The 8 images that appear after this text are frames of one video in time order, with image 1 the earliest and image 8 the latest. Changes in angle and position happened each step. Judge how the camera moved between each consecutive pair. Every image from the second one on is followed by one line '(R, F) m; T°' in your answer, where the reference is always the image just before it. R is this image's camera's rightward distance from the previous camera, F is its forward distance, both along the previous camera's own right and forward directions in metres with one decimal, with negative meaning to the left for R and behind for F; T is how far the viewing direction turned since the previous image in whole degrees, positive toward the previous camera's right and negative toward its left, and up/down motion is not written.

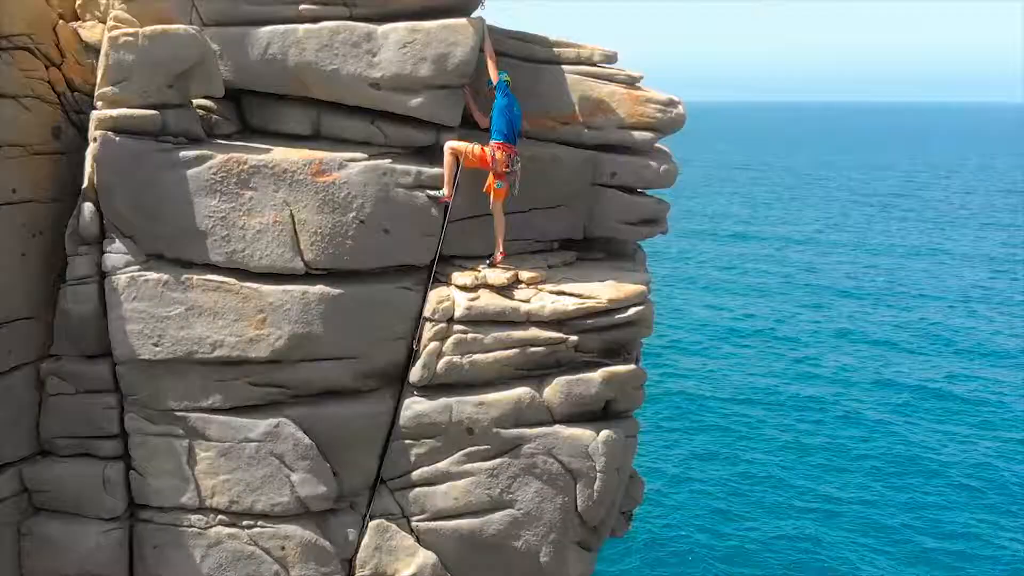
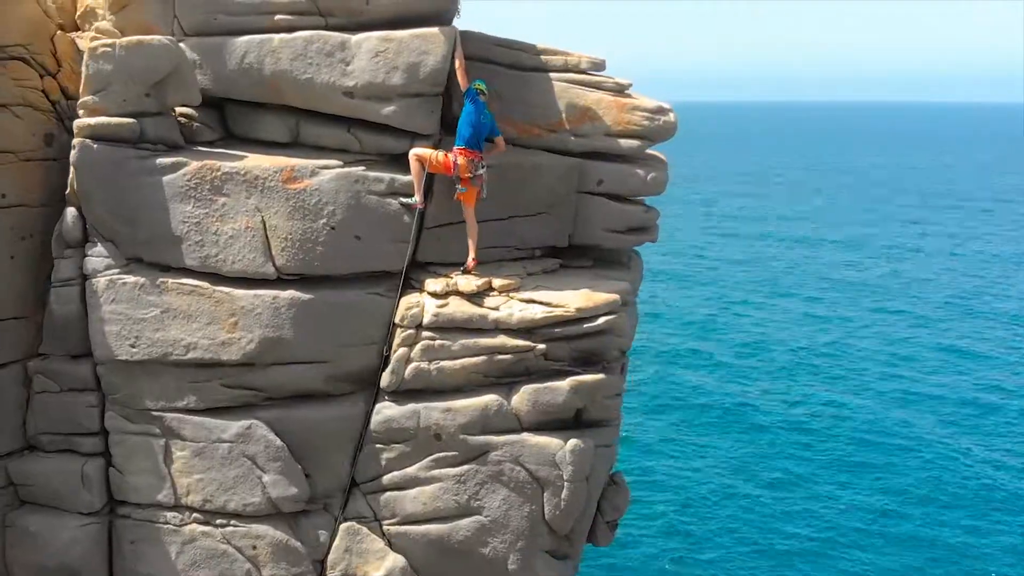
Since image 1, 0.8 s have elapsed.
(+1.4, 0.0) m; -5°
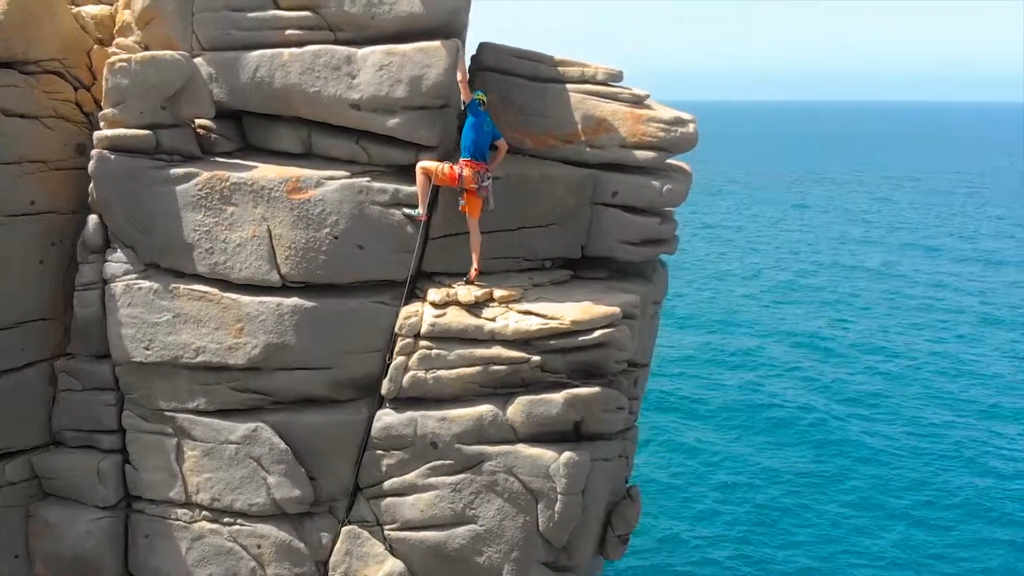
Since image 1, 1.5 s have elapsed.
(+1.4, 0.0) m; -7°
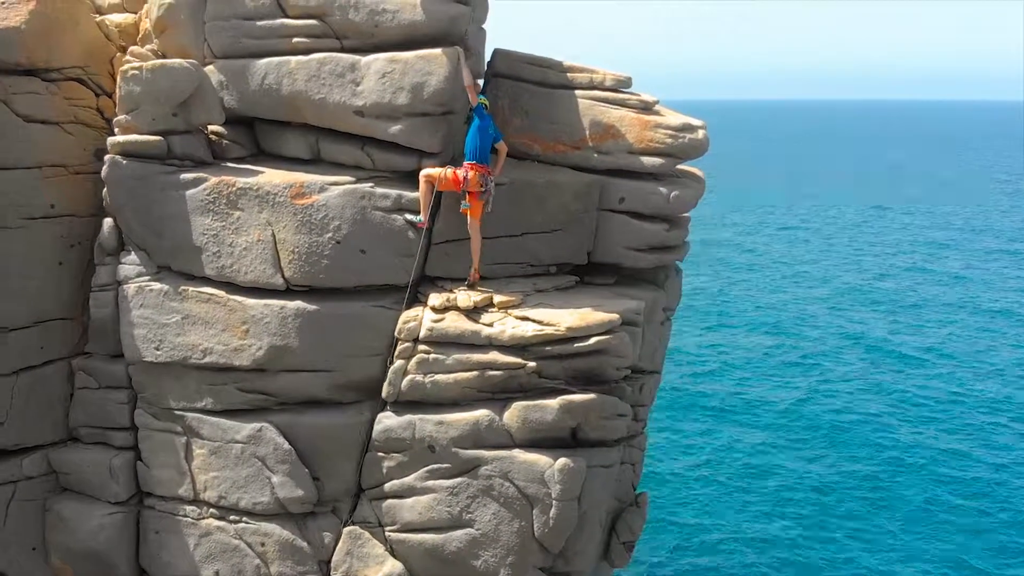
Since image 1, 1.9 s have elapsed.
(+0.9, 0.0) m; -4°
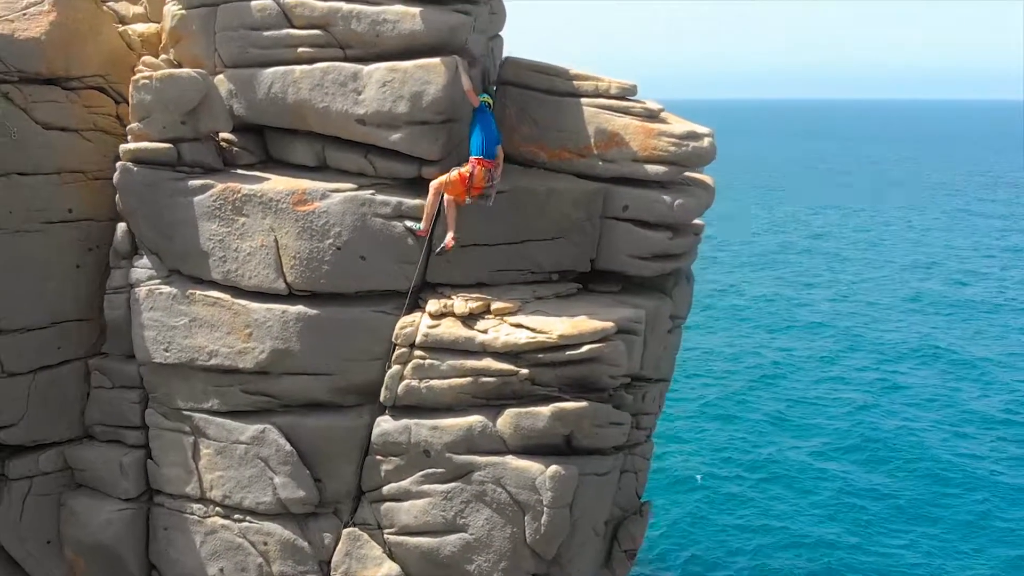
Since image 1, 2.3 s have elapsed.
(+0.9, -0.1) m; -4°
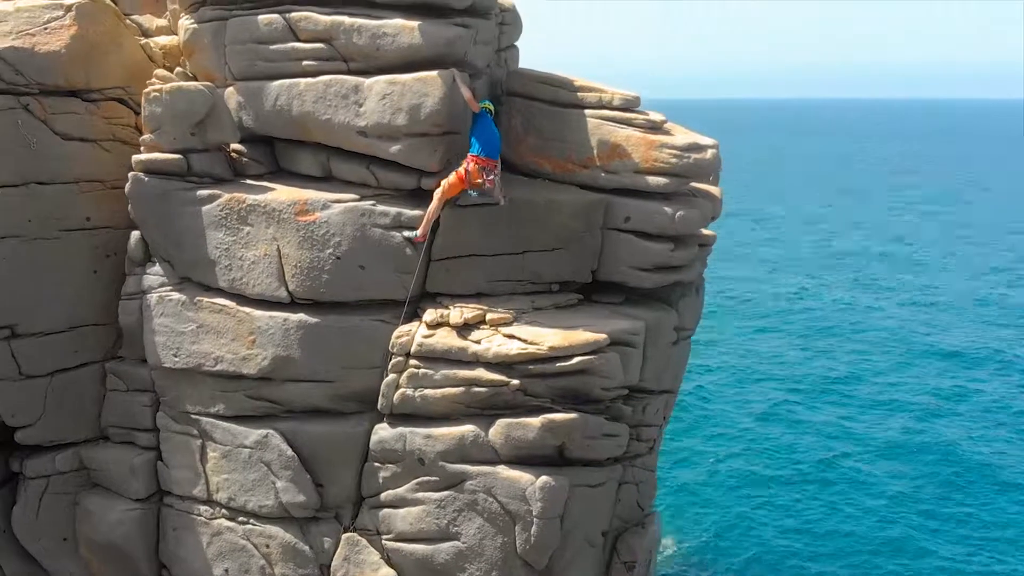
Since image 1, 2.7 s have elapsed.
(+0.9, -0.1) m; -4°
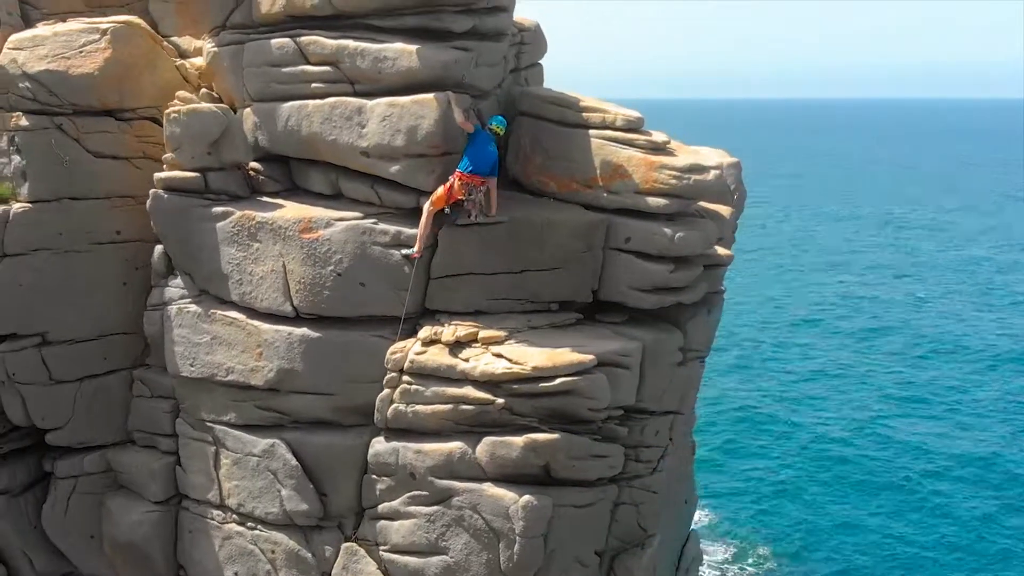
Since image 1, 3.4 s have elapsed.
(+1.5, -0.1) m; -6°
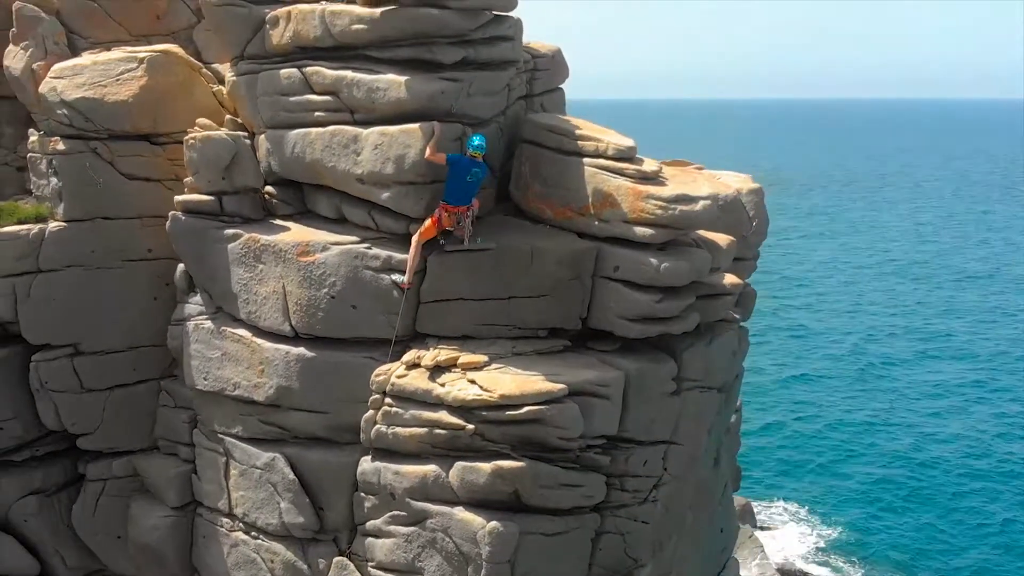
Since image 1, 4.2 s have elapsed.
(+2.0, 0.0) m; -8°
